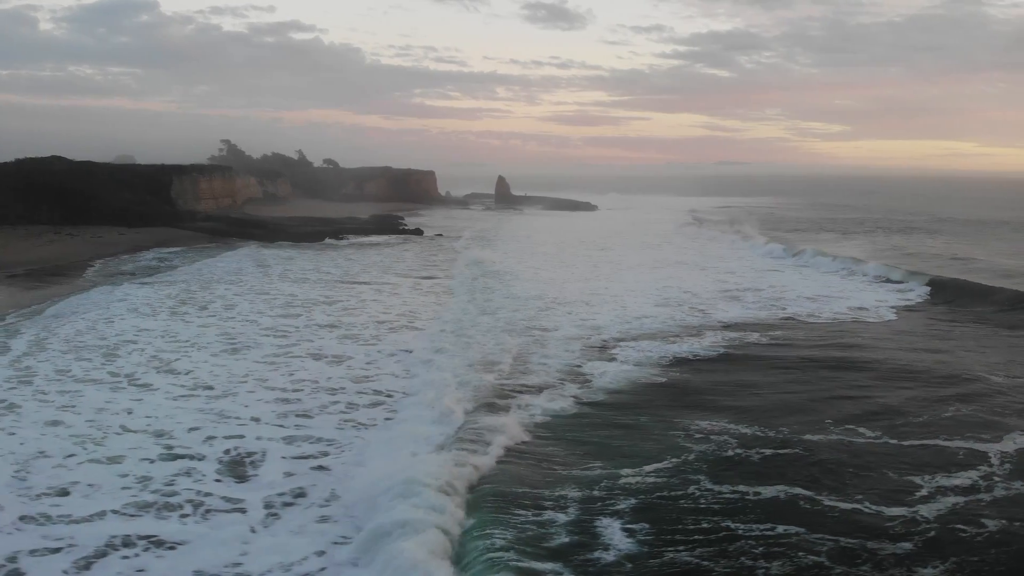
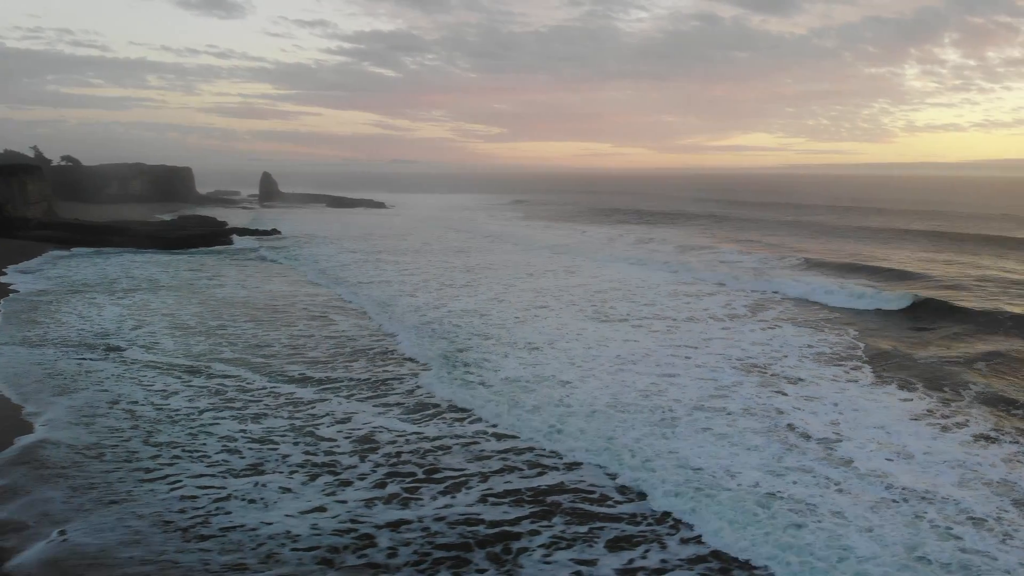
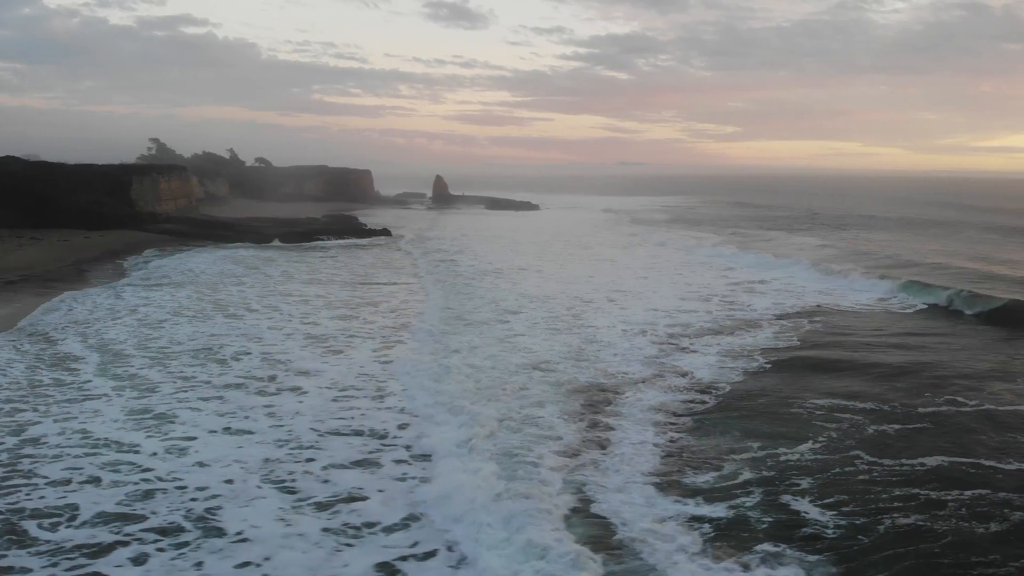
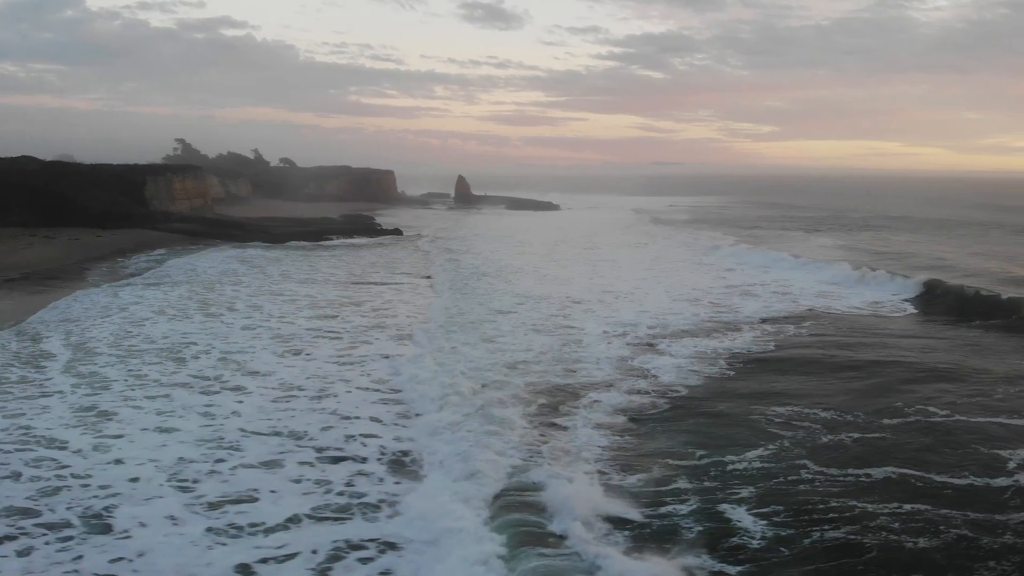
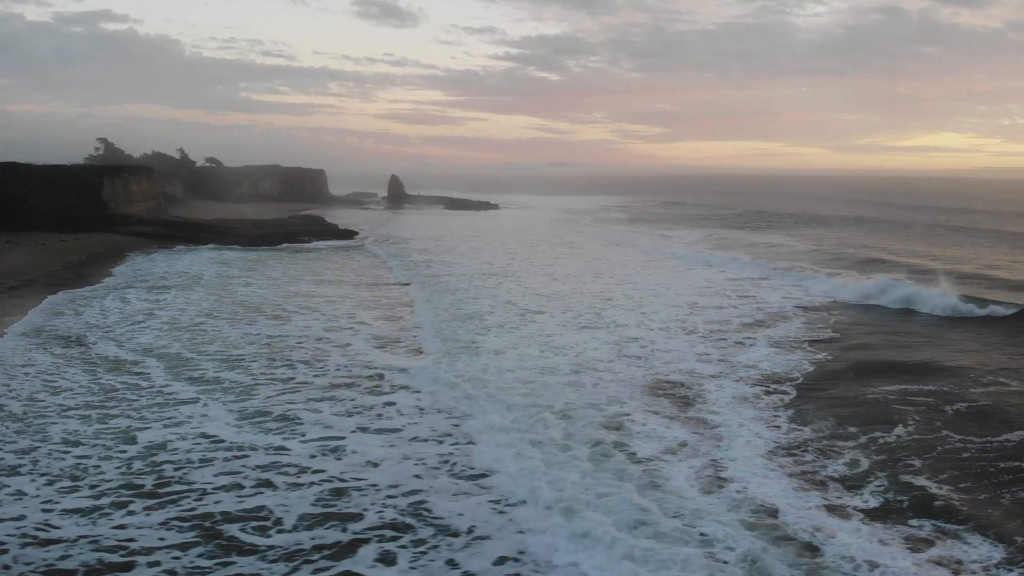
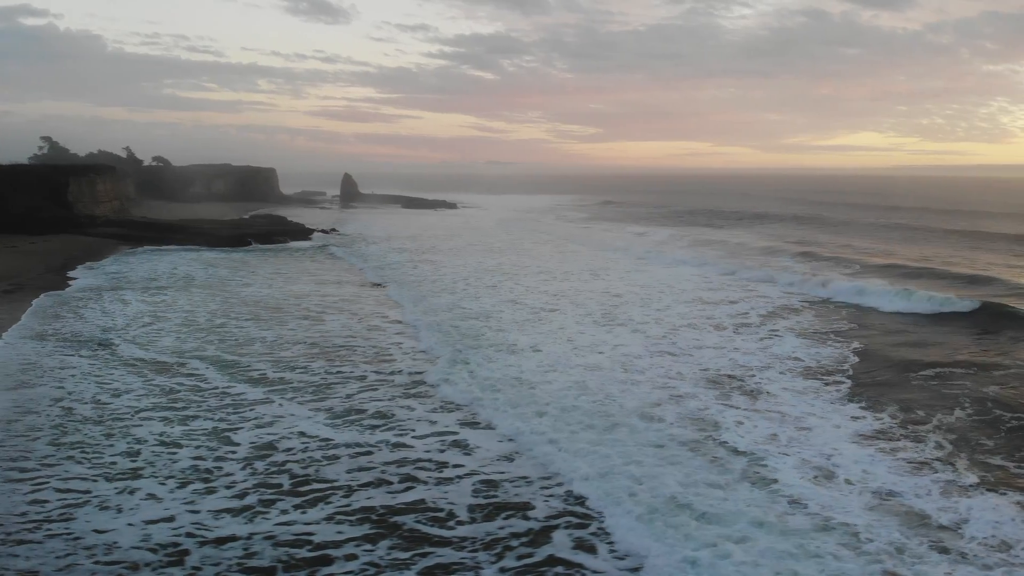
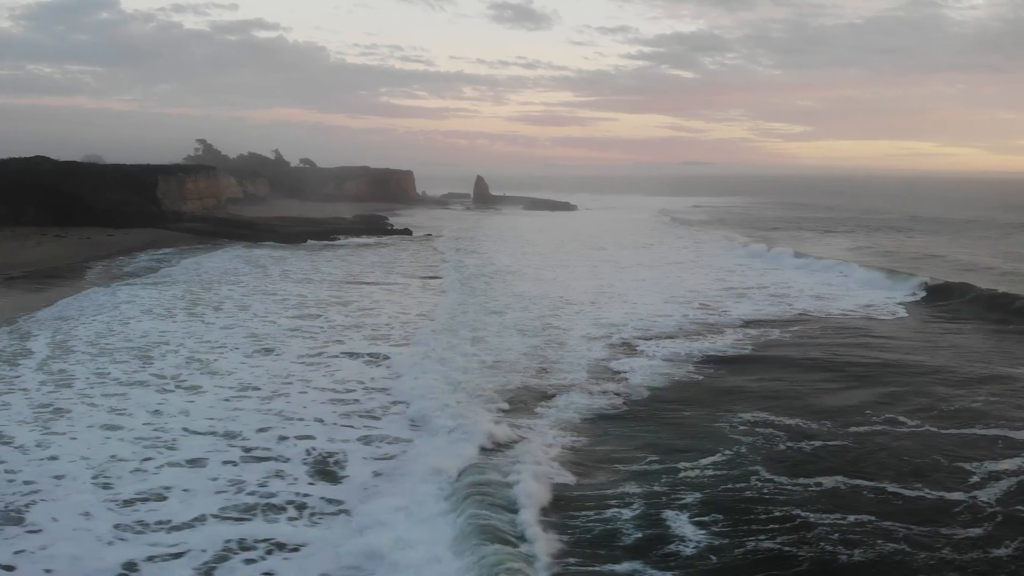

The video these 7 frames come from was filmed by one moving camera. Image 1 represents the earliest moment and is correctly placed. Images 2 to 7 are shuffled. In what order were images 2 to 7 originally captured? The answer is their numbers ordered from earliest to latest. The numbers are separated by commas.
7, 4, 3, 5, 6, 2
